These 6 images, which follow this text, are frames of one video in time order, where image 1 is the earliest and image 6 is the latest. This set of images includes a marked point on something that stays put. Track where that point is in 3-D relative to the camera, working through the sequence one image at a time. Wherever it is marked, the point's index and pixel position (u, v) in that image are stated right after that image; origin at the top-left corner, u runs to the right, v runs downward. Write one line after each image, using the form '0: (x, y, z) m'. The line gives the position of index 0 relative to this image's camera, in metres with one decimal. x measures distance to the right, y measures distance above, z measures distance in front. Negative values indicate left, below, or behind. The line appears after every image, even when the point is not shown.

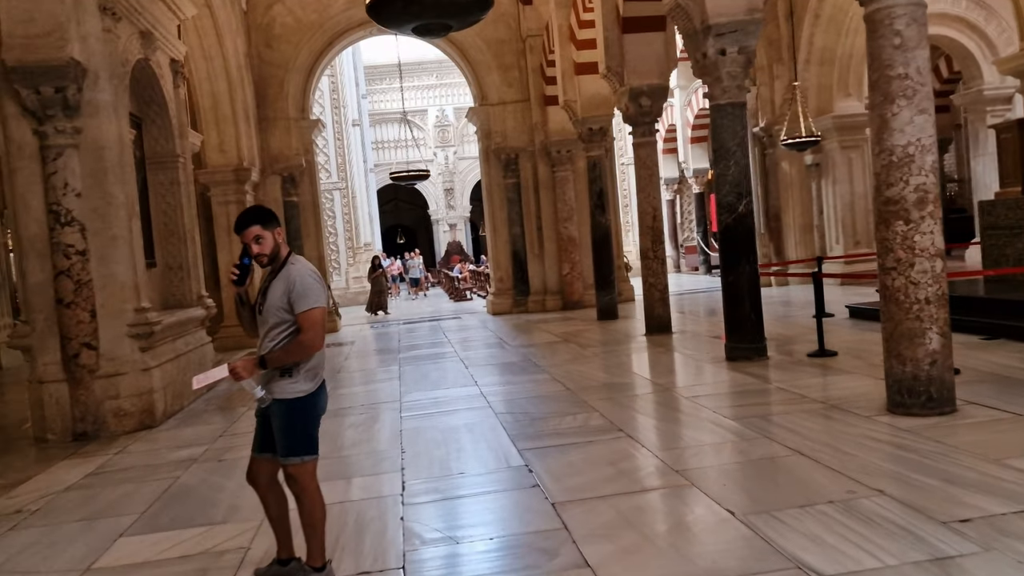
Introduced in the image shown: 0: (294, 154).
0: (-3.2, +1.9, +11.8) m
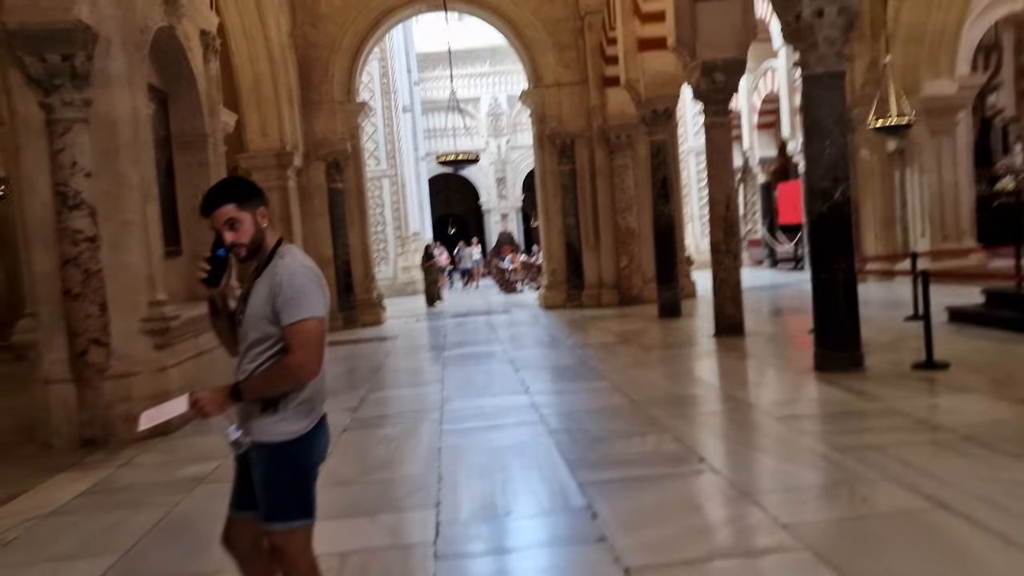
0: (-2.4, +2.1, +11.3) m
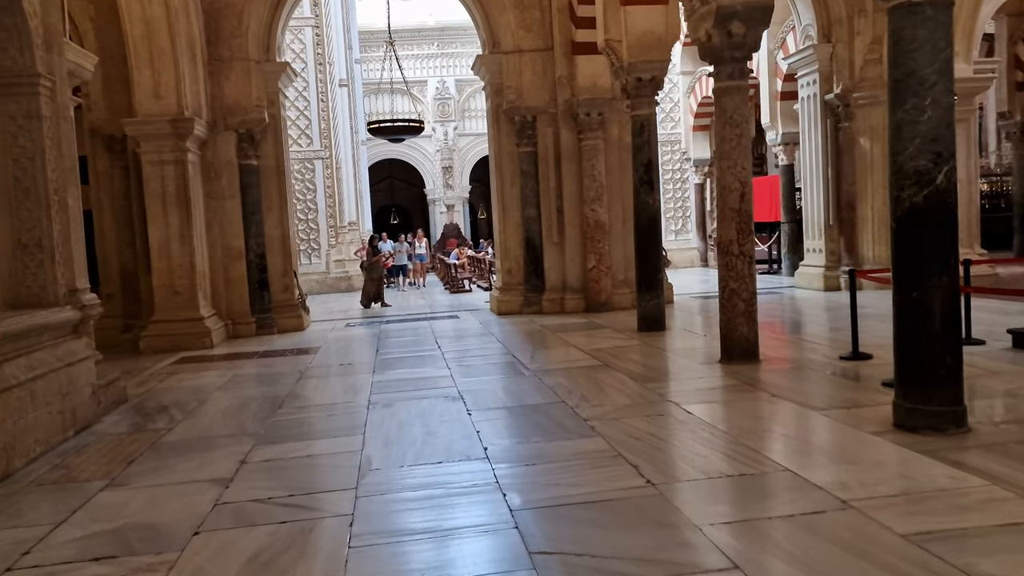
0: (-3.0, +2.1, +9.4) m
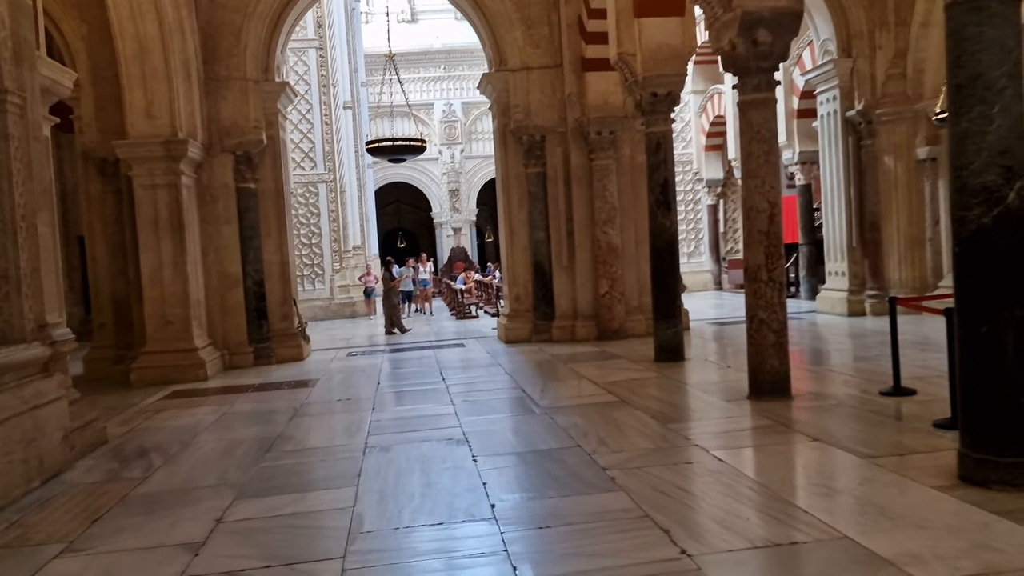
0: (-2.9, +1.8, +9.0) m
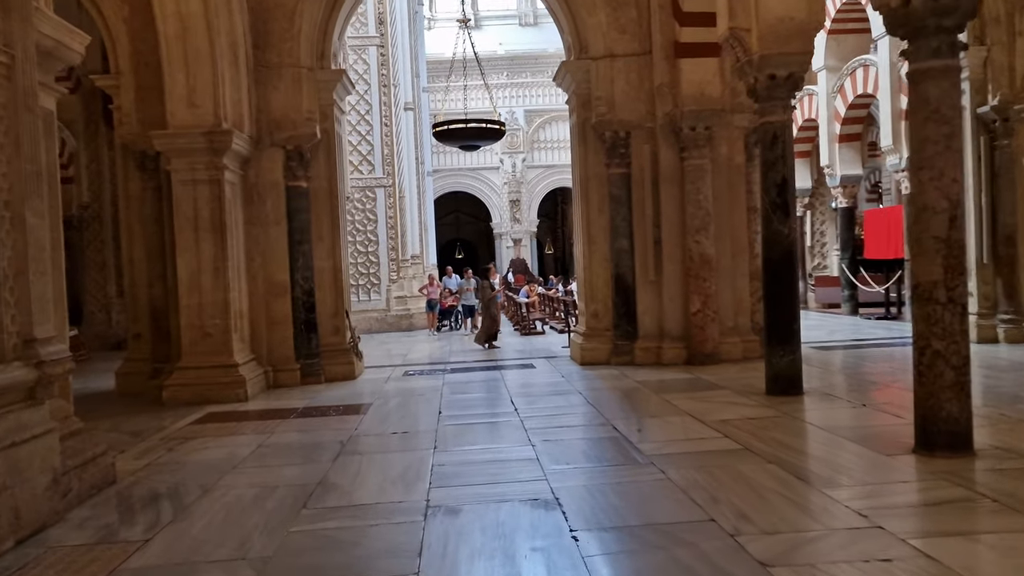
0: (-2.1, +1.7, +8.1) m
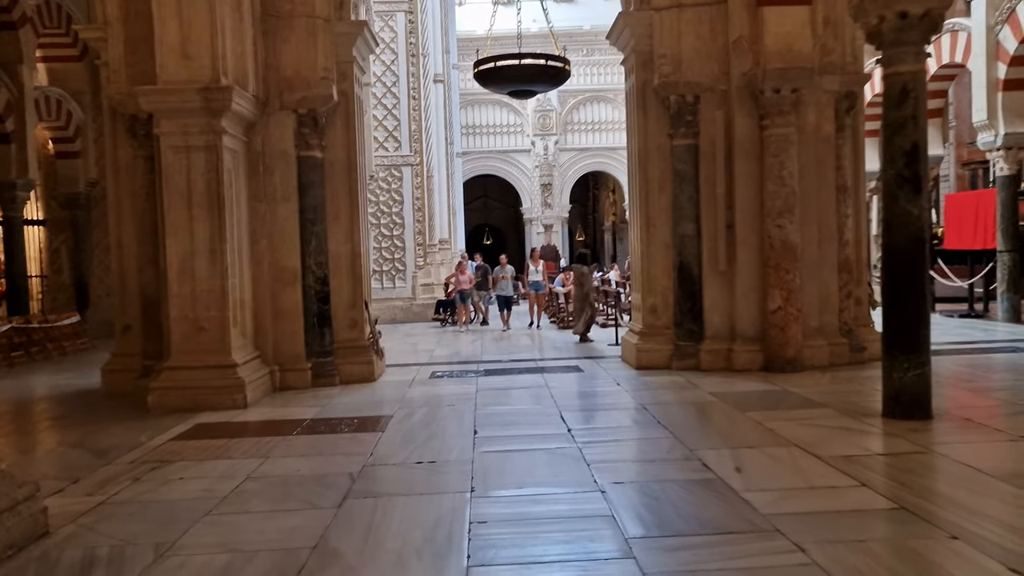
0: (-1.7, +1.8, +7.0) m
